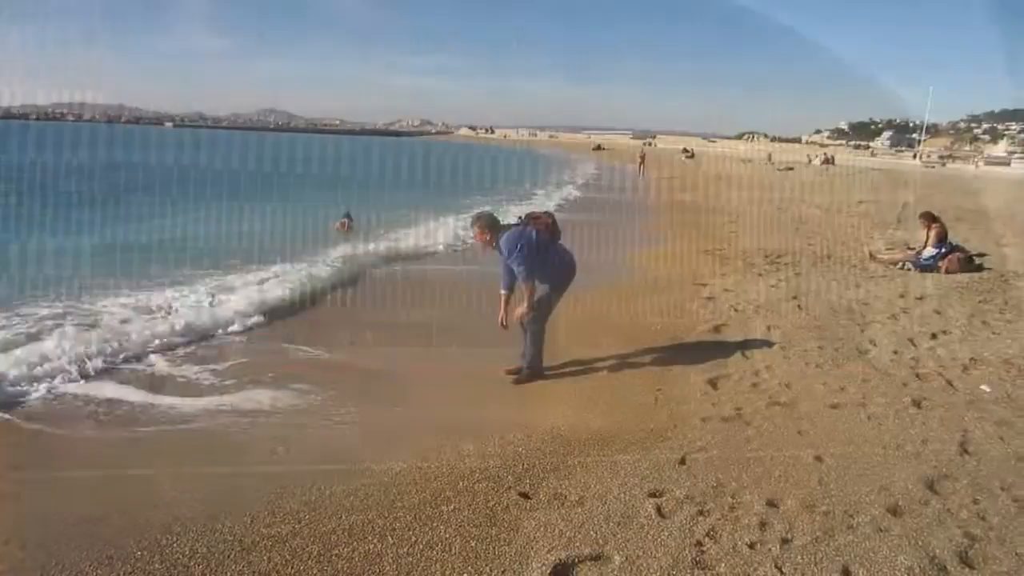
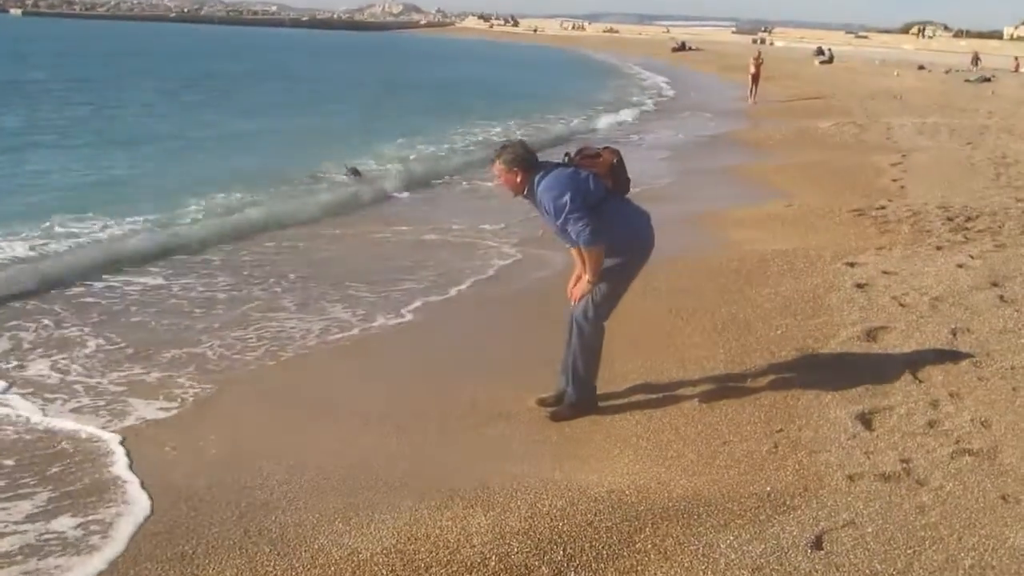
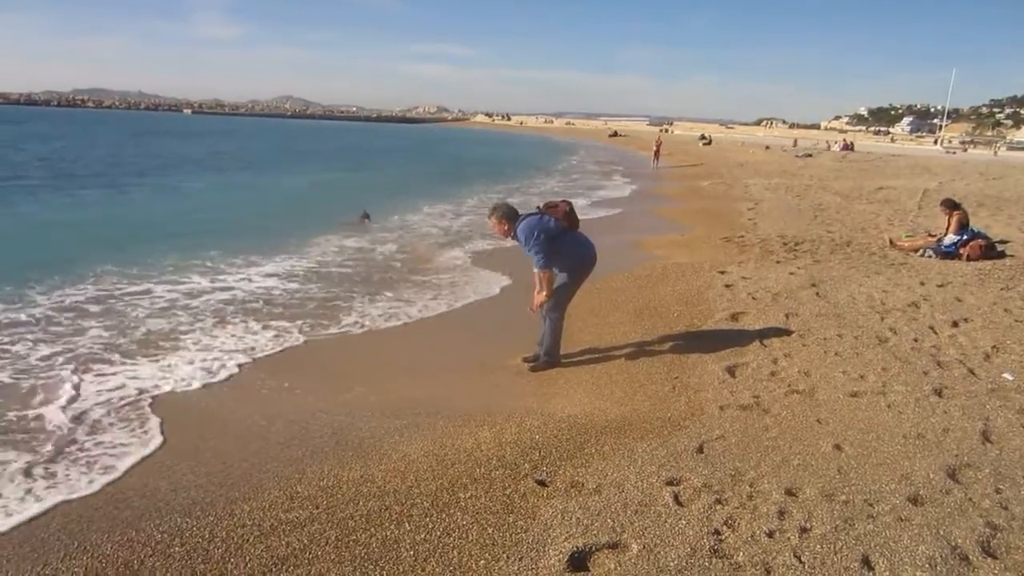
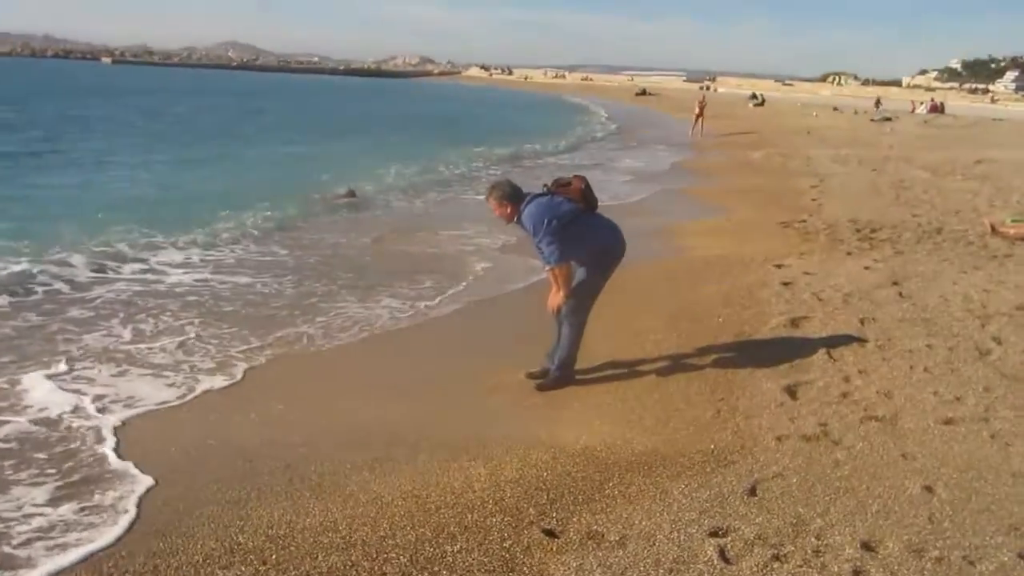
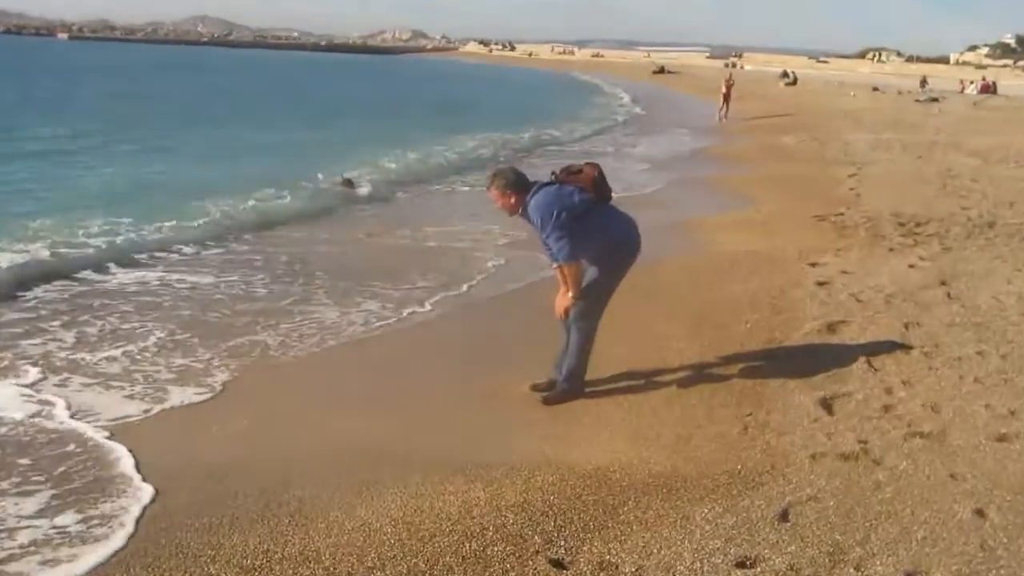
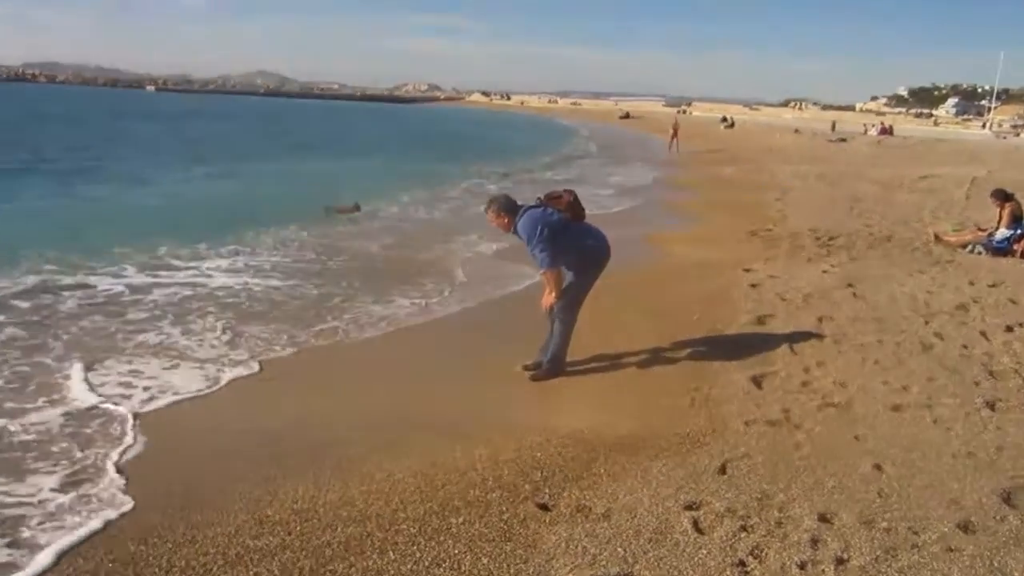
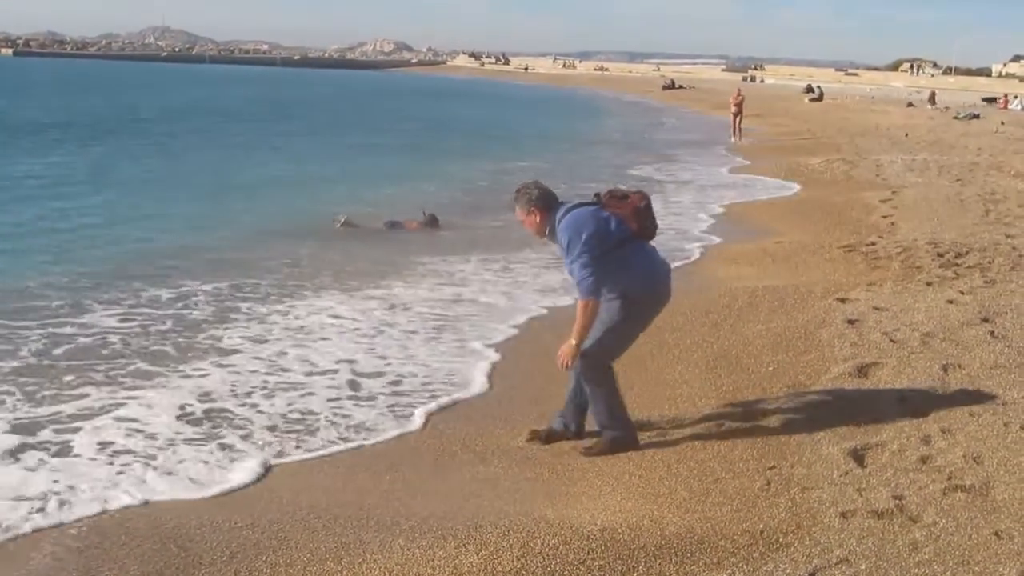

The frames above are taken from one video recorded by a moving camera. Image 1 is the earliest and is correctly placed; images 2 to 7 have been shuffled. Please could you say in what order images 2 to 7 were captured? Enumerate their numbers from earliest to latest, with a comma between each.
3, 6, 4, 5, 2, 7
